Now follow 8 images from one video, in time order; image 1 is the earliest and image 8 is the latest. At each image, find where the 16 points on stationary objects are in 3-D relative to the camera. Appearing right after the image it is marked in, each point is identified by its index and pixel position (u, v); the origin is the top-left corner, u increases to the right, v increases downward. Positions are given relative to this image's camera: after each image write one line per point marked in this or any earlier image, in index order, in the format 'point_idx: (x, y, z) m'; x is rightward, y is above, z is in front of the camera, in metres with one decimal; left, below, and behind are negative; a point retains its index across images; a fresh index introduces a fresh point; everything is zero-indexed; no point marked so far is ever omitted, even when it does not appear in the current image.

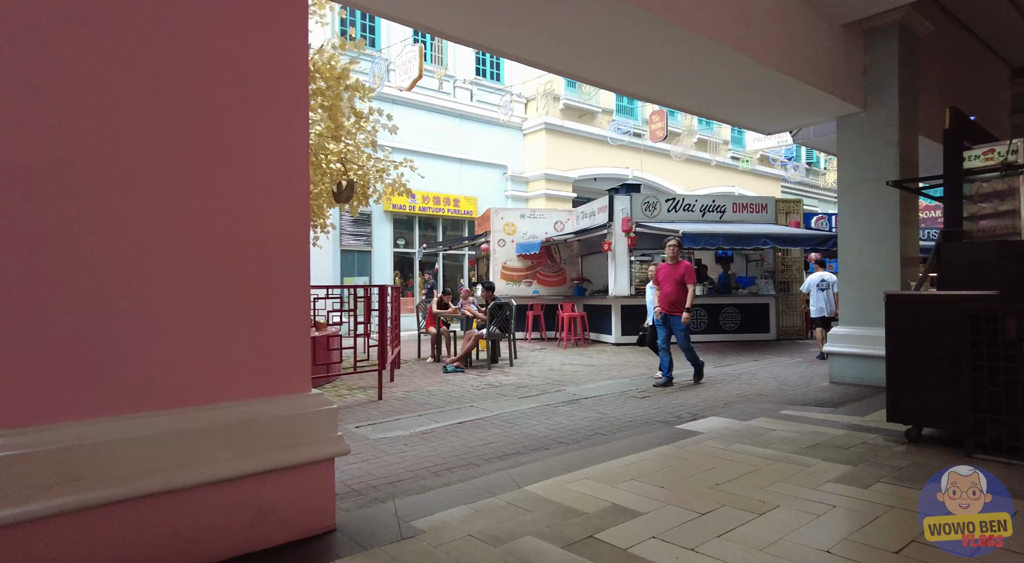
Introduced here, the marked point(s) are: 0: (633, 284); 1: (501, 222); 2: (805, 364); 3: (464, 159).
0: (+2.5, 0.0, +11.9) m
1: (-0.3, +1.4, +13.4) m
2: (+4.6, -1.3, +9.1) m
3: (-1.6, +3.9, +18.5) m
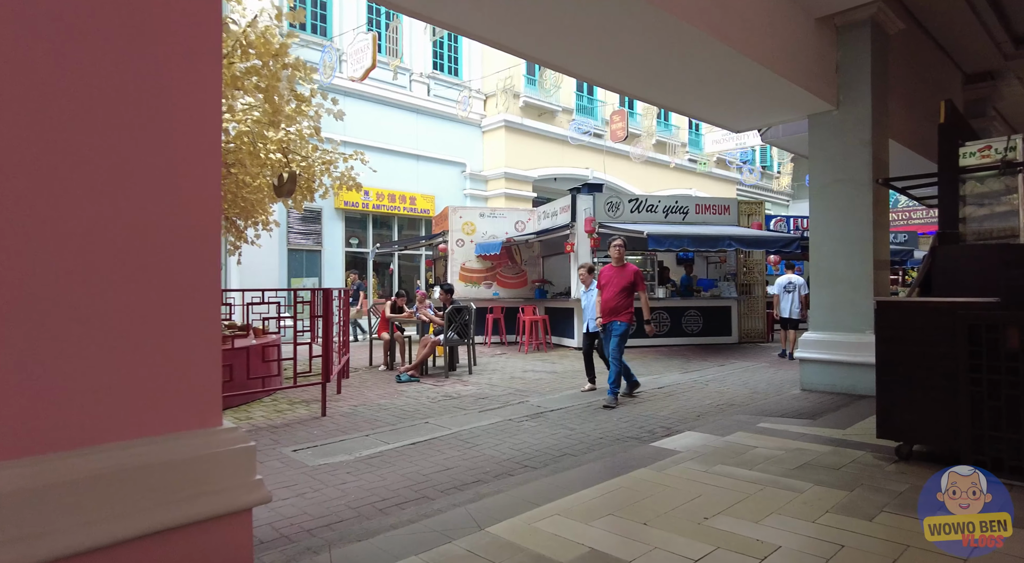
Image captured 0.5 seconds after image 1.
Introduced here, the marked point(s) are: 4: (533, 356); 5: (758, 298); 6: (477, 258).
0: (+1.7, -0.1, +11.6) m
1: (-1.2, +1.3, +12.8) m
2: (+4.0, -1.4, +8.9) m
3: (-2.9, +3.9, +17.9) m
4: (+0.4, -1.4, +10.6) m
5: (+5.3, -0.4, +12.4) m
6: (-0.8, +0.5, +12.9) m
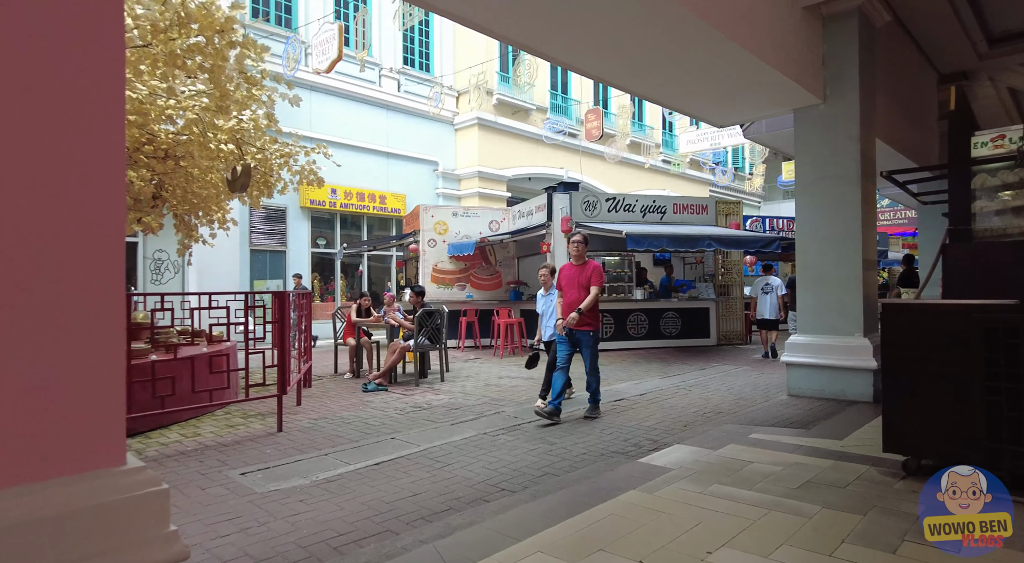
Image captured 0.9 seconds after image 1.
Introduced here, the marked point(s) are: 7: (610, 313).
0: (+1.2, -0.1, +11.2) m
1: (-1.7, +1.3, +12.3) m
2: (+3.6, -1.4, +8.6) m
3: (-3.7, +3.9, +17.3) m
4: (-0.1, -1.4, +10.1) m
5: (+4.8, -0.4, +12.3) m
6: (-1.4, +0.5, +12.4) m
7: (+2.0, -0.6, +11.4) m
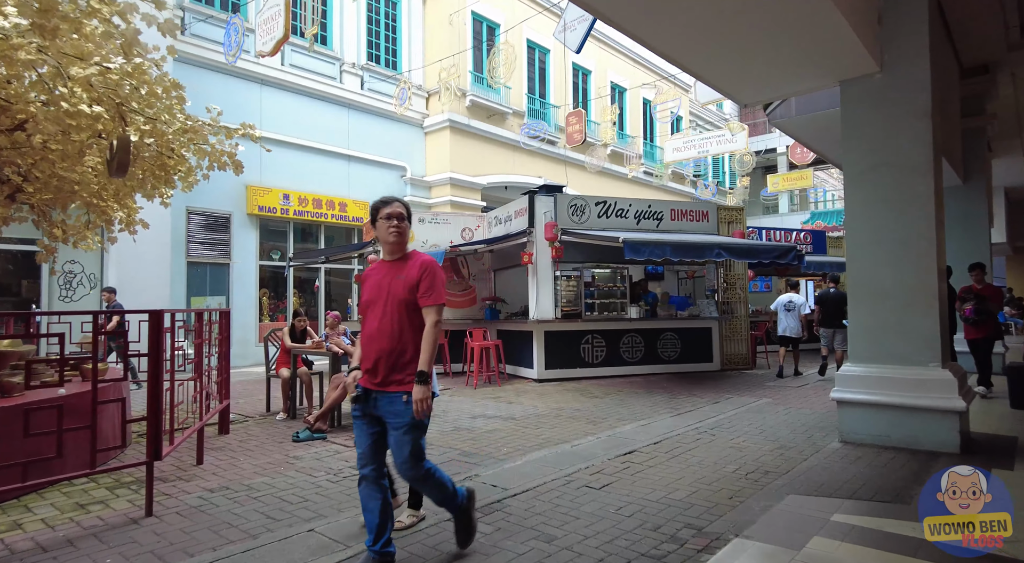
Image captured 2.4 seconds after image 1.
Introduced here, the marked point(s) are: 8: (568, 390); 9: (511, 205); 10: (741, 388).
0: (+0.8, -0.4, +9.7) m
1: (-2.2, +1.0, +10.7) m
2: (+3.3, -1.6, +7.2) m
3: (-4.3, +3.4, +15.7) m
4: (-0.4, -1.6, +8.5) m
5: (+4.3, -0.7, +10.9) m
6: (-1.8, +0.2, +10.8) m
7: (+1.5, -0.9, +9.9) m
8: (+0.8, -1.6, +8.7) m
9: (0.0, +1.4, +10.3) m
10: (+3.4, -1.6, +8.7) m
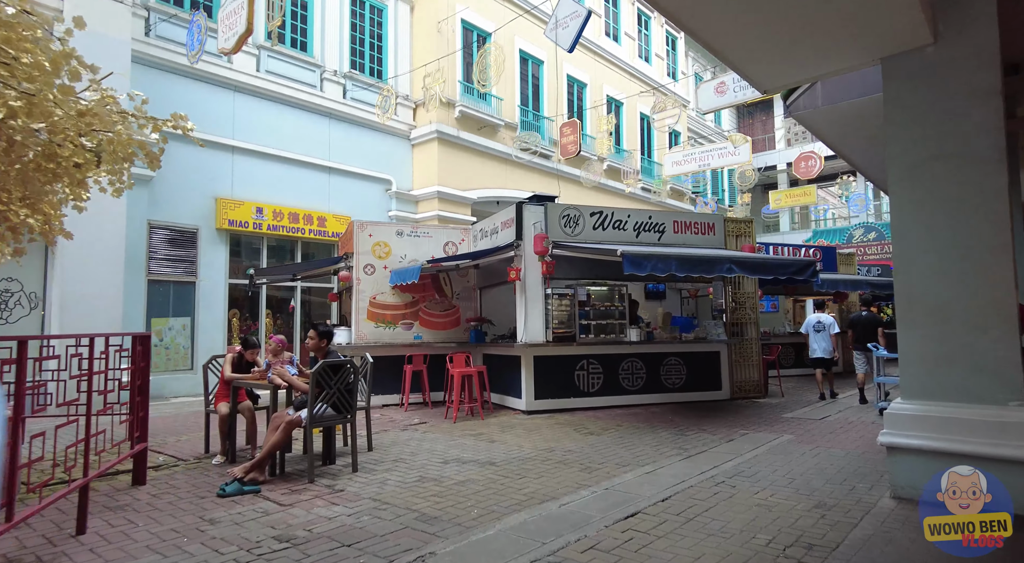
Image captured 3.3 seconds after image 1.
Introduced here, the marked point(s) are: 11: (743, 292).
0: (+0.5, -0.7, +8.7) m
1: (-2.4, +0.7, +9.7) m
2: (+3.1, -1.8, +6.1) m
3: (-4.6, +2.9, +14.8) m
4: (-0.6, -1.9, +7.4) m
5: (+4.1, -1.0, +9.9) m
6: (-2.1, -0.1, +9.7) m
7: (+1.3, -1.2, +8.8) m
8: (+0.6, -1.9, +7.6) m
9: (-0.2, +1.1, +9.3) m
10: (+3.2, -1.9, +7.6) m
11: (+4.0, -0.2, +10.0) m
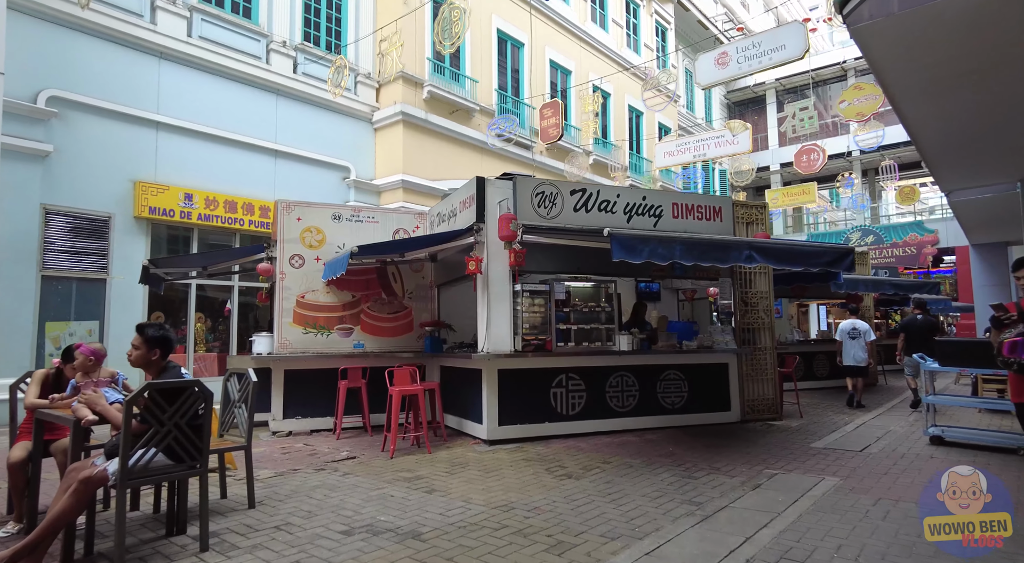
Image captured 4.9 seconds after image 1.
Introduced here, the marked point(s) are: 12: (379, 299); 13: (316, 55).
0: (+0.1, -0.6, +6.9) m
1: (-2.9, +0.8, +7.9) m
2: (+2.7, -1.7, +4.4) m
3: (-5.2, +2.9, +12.9) m
4: (-1.1, -1.8, +5.6) m
5: (+3.6, -1.0, +8.1) m
6: (-2.6, -0.1, +7.9) m
7: (+0.8, -1.1, +7.0) m
8: (+0.2, -1.8, +5.8) m
9: (-0.7, +1.1, +7.5) m
10: (+2.8, -1.8, +5.9) m
11: (+3.5, -0.1, +8.3) m
12: (-1.9, -0.2, +8.2) m
13: (-4.6, +5.3, +13.6) m
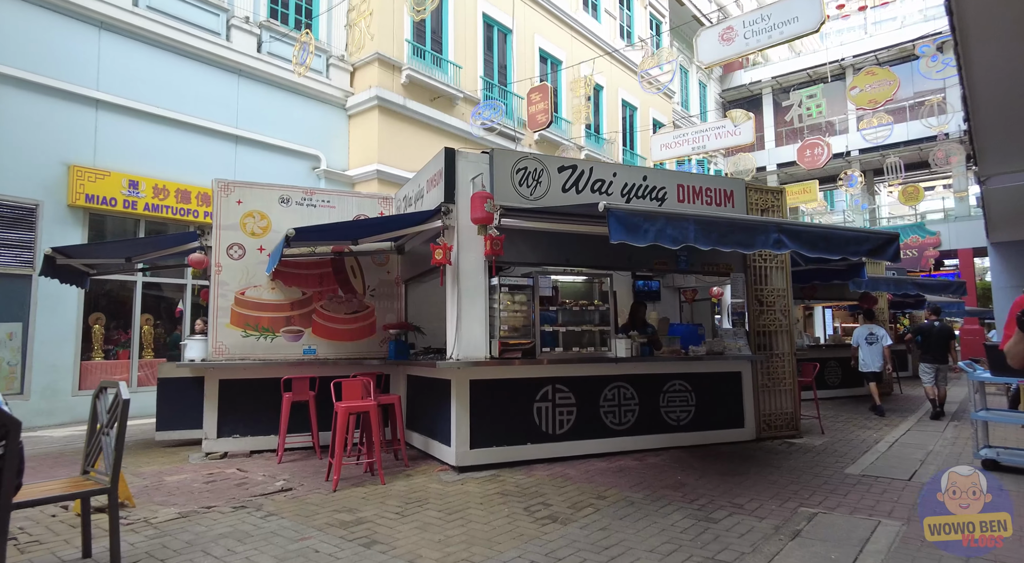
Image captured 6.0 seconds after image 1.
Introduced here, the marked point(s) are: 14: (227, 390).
0: (-0.2, -0.5, +5.7) m
1: (-3.2, +0.8, +6.7) m
2: (+2.5, -1.6, +3.3) m
3: (-5.5, +2.9, +11.7) m
4: (-1.3, -1.7, +4.4) m
5: (+3.3, -0.9, +7.0) m
6: (-2.8, 0.0, +6.7) m
7: (+0.6, -1.1, +5.9) m
8: (-0.1, -1.7, +4.6) m
9: (-1.0, +1.2, +6.4) m
10: (+2.5, -1.7, +4.8) m
11: (+3.2, -0.1, +7.2) m
12: (-2.1, -0.2, +7.0) m
13: (-5.0, +5.4, +12.4) m
14: (-3.2, -1.2, +6.5) m
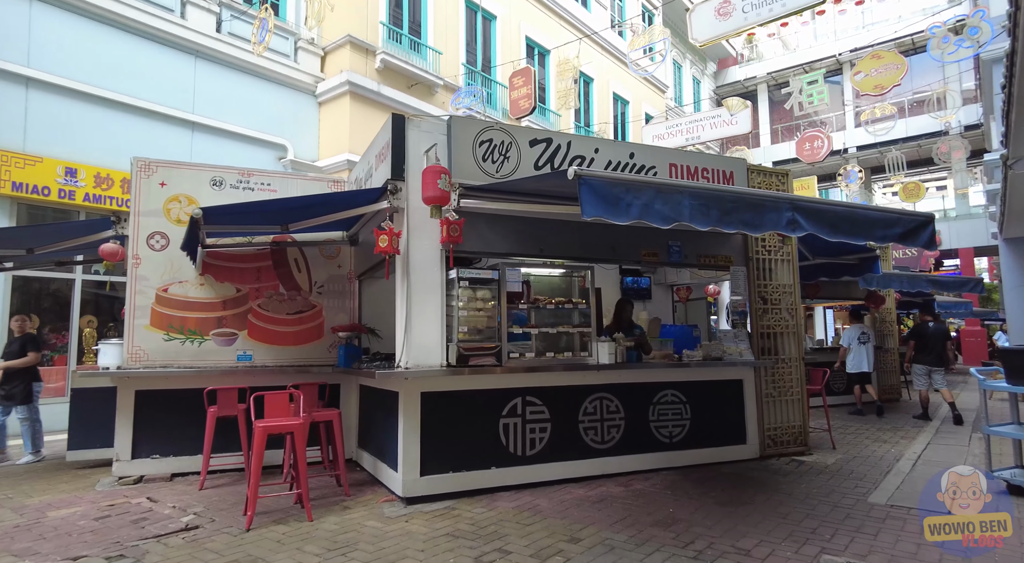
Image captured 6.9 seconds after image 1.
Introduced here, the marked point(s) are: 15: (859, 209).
0: (-0.5, -0.5, +4.8) m
1: (-3.5, +0.9, +5.8) m
2: (+2.2, -1.5, +2.4) m
3: (-5.9, +3.0, +10.8) m
4: (-1.6, -1.6, +3.5) m
5: (+3.0, -0.9, +6.2) m
6: (-3.1, 0.0, +5.8) m
7: (+0.3, -1.0, +5.0) m
8: (-0.4, -1.7, +3.7) m
9: (-1.3, +1.3, +5.5) m
10: (+2.2, -1.7, +3.9) m
11: (+2.9, 0.0, +6.3) m
12: (-2.5, -0.1, +6.1) m
13: (-5.3, +5.4, +11.5) m
14: (-3.5, -1.2, +5.5) m
15: (+2.5, +0.5, +4.2) m
